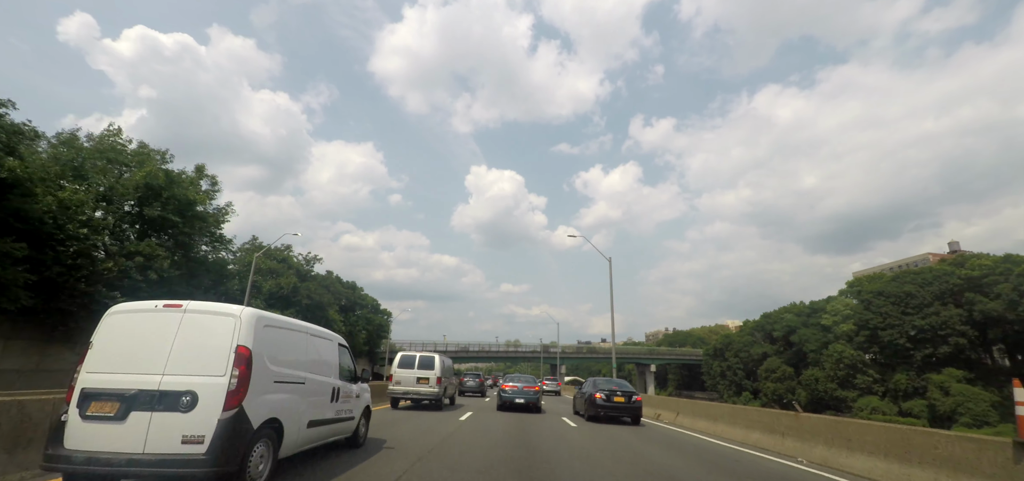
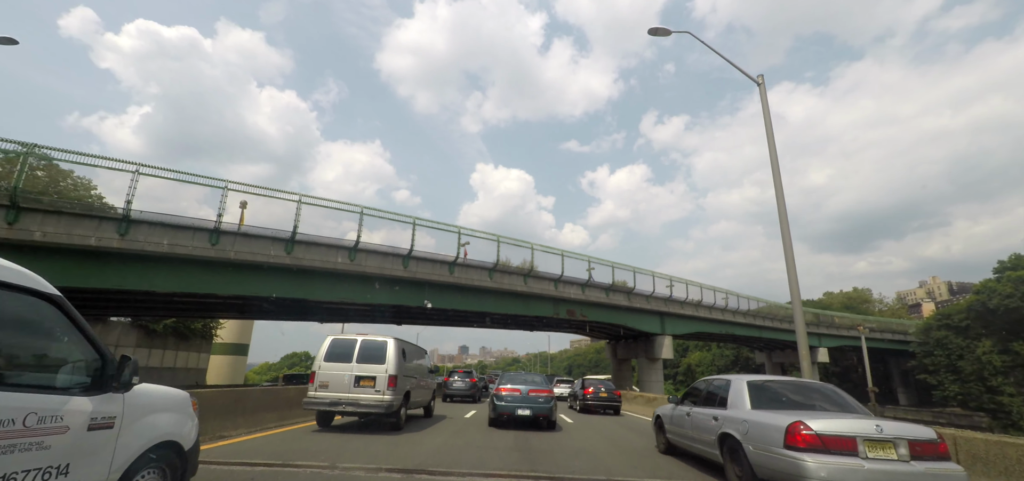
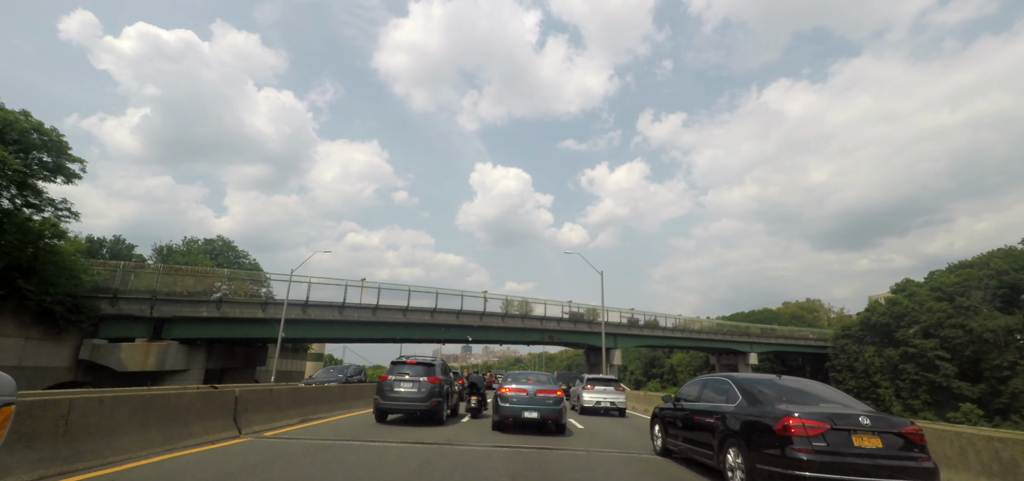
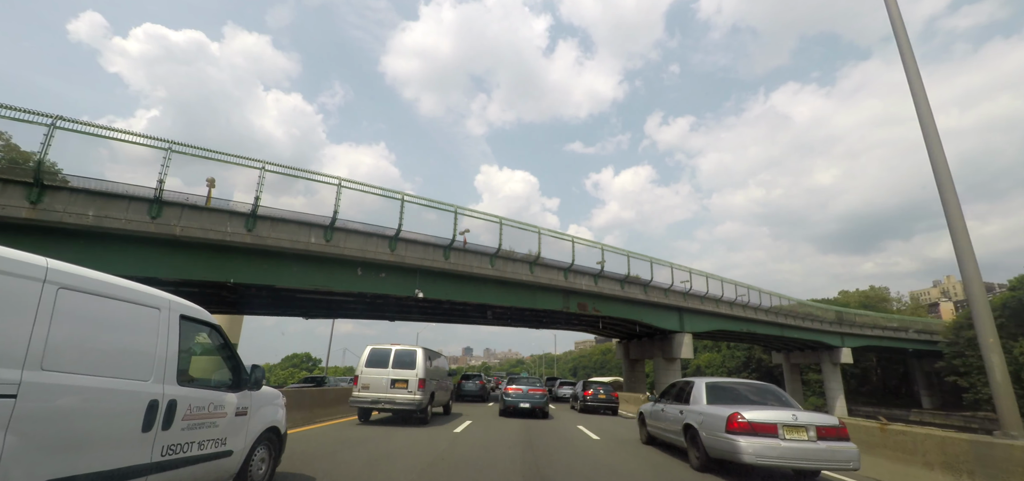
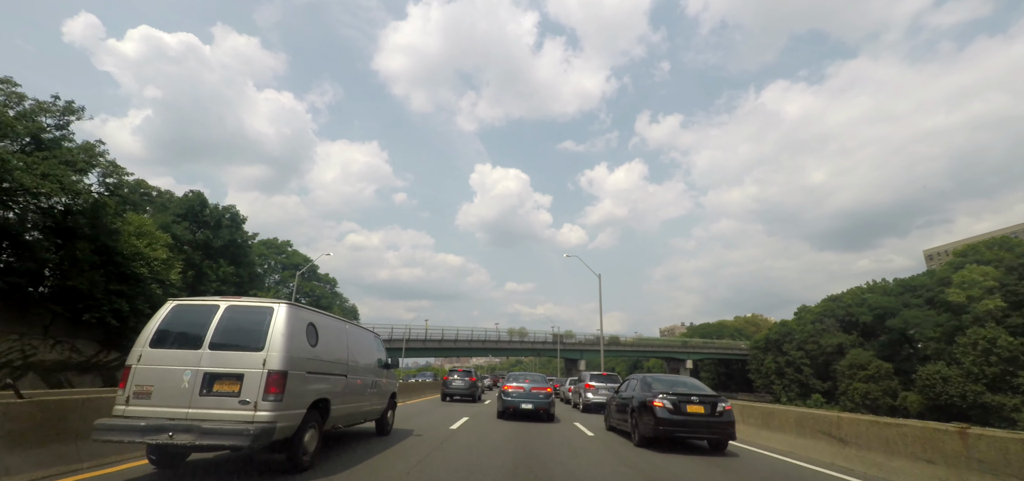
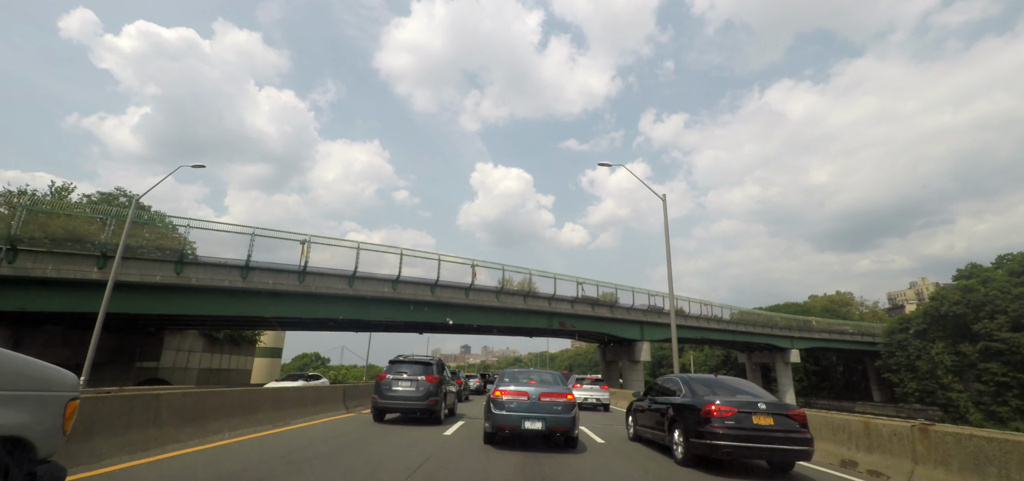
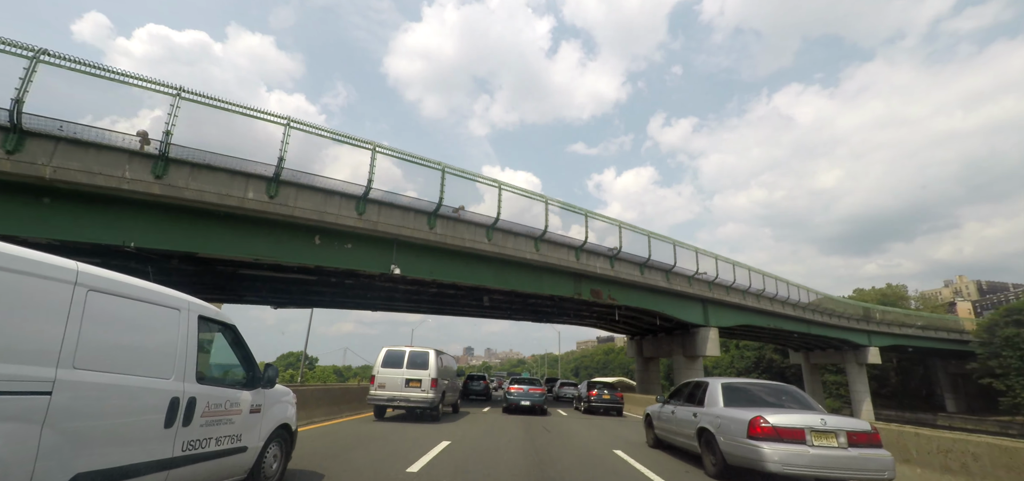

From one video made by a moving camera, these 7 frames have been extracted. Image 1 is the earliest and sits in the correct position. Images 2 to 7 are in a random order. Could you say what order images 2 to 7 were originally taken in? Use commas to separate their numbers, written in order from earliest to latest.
5, 3, 6, 2, 4, 7
